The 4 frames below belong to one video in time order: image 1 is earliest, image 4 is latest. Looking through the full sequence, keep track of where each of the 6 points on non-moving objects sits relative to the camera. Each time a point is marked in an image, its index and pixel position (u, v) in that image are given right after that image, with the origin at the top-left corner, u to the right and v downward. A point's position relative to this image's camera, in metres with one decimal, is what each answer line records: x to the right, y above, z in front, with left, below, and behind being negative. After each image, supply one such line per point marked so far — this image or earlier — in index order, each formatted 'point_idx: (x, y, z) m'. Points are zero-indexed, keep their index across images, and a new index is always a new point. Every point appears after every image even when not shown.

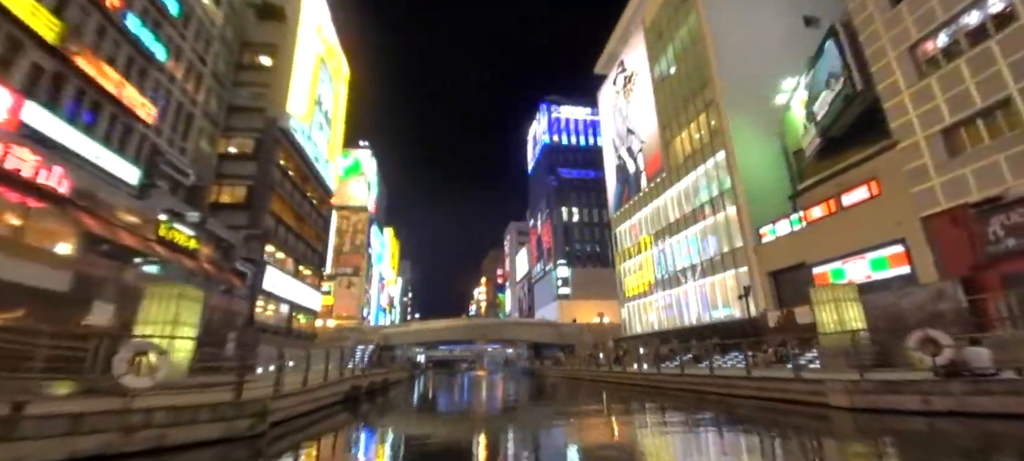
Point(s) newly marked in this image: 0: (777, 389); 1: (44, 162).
0: (+10.5, -6.2, +17.3) m
1: (-20.5, +3.0, +19.6) m
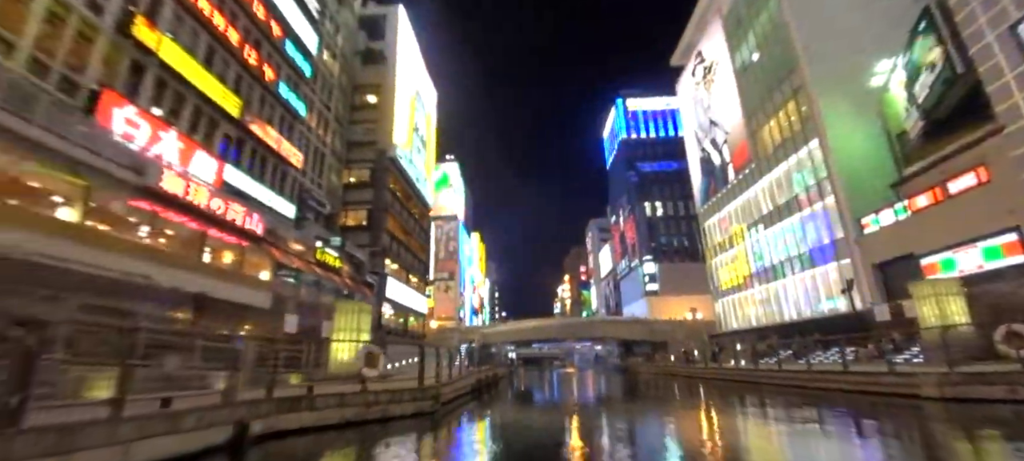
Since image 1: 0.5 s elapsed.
0: (+15.0, -6.2, +18.4) m
1: (-15.6, +1.2, +26.1) m
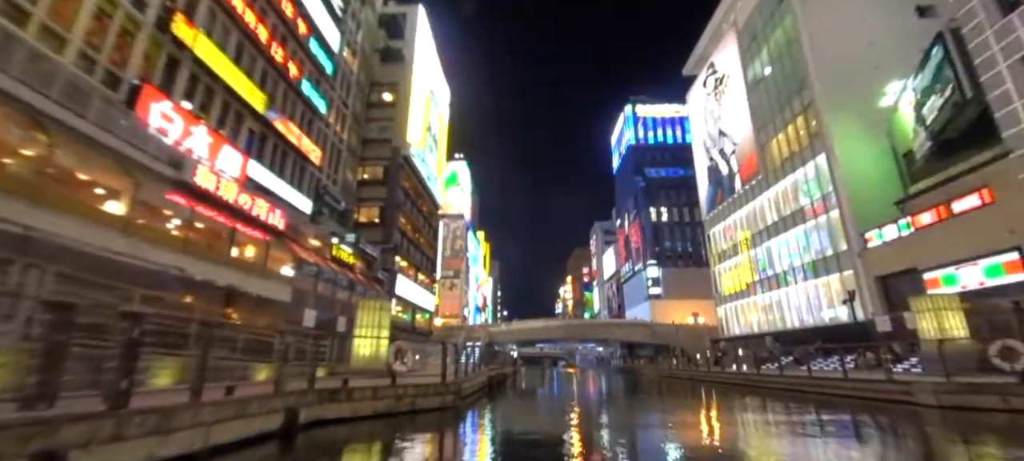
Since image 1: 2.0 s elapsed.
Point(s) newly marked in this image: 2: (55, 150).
0: (+15.6, -6.9, +19.1) m
1: (-14.7, +1.4, +27.0) m
2: (-15.6, +2.7, +15.2) m
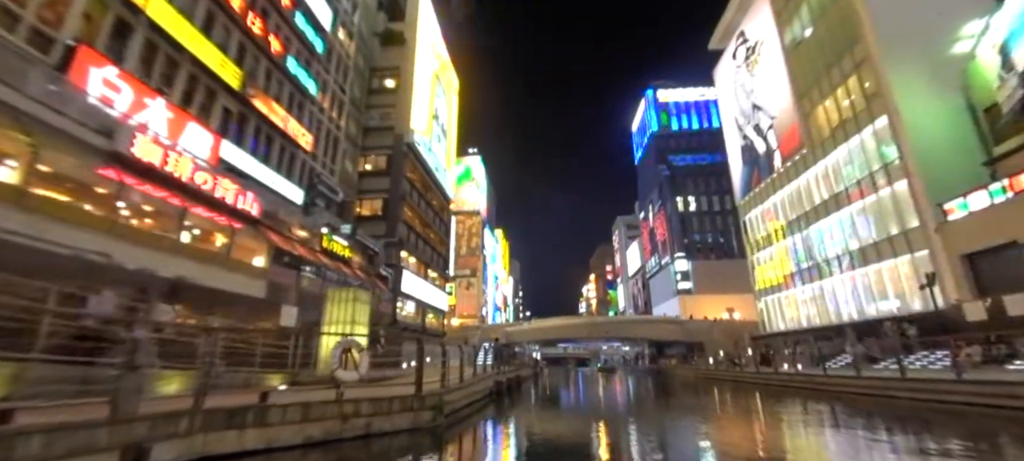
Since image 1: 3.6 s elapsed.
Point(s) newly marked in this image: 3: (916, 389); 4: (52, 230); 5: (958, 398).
0: (+15.8, -5.3, +14.1) m
1: (-14.3, +2.1, +23.5) m
2: (-15.8, +3.4, +11.8) m
3: (+16.3, -6.4, +17.8) m
4: (-14.9, +0.1, +14.6) m
5: (+16.0, -6.0, +15.9) m
